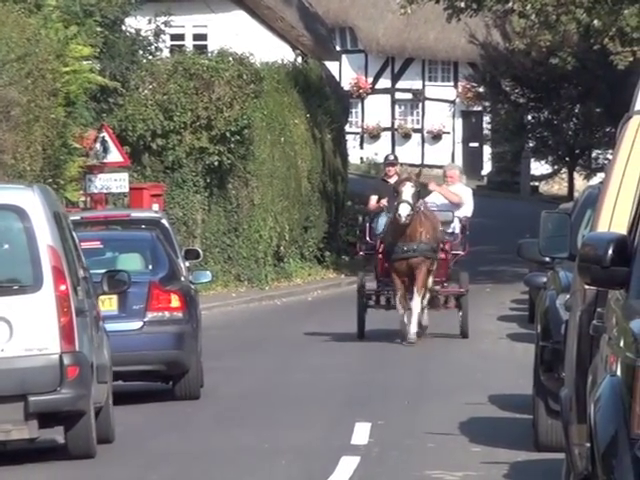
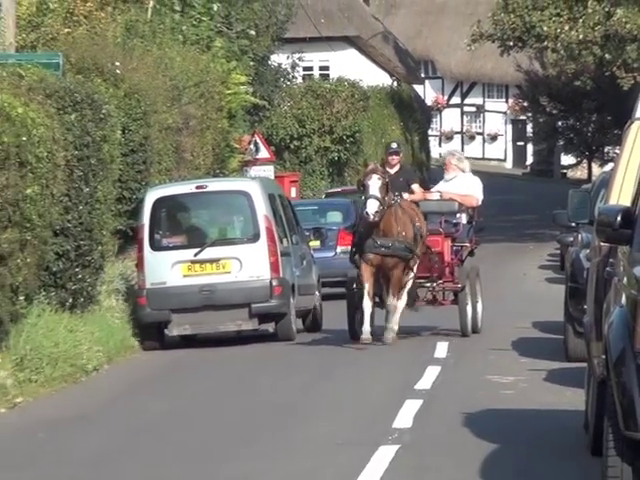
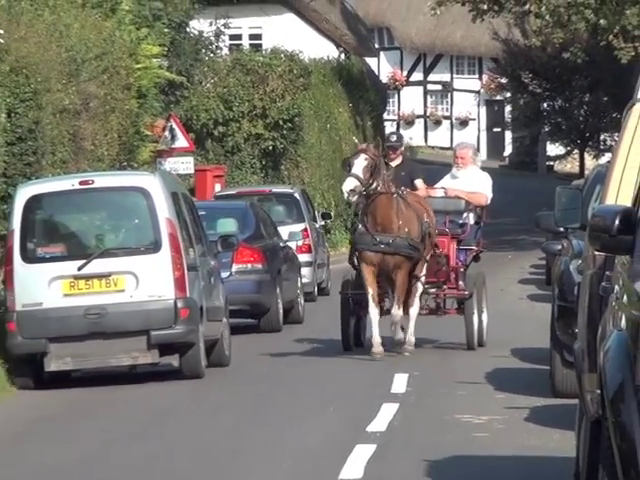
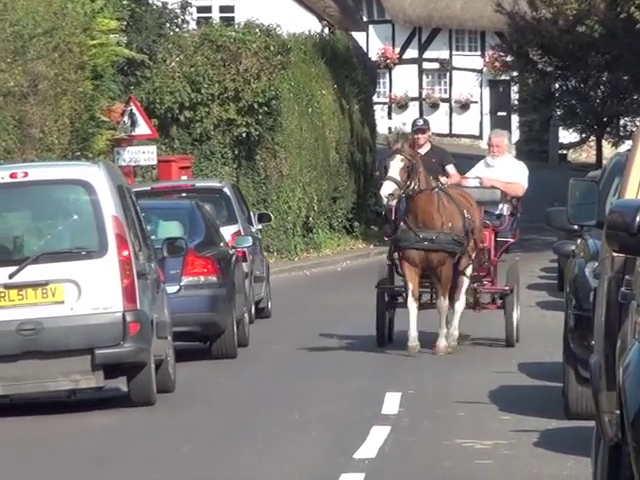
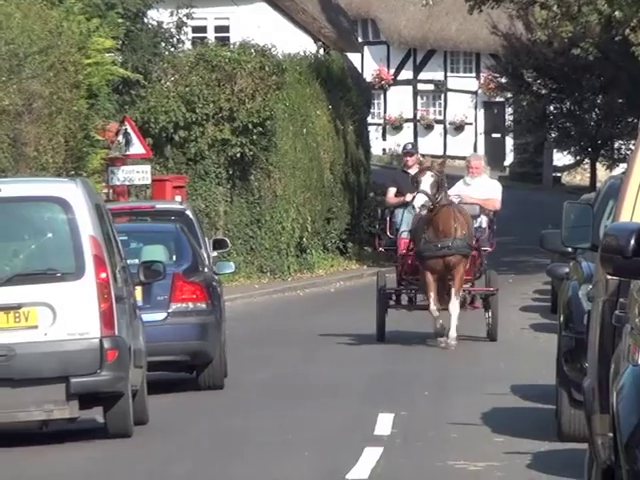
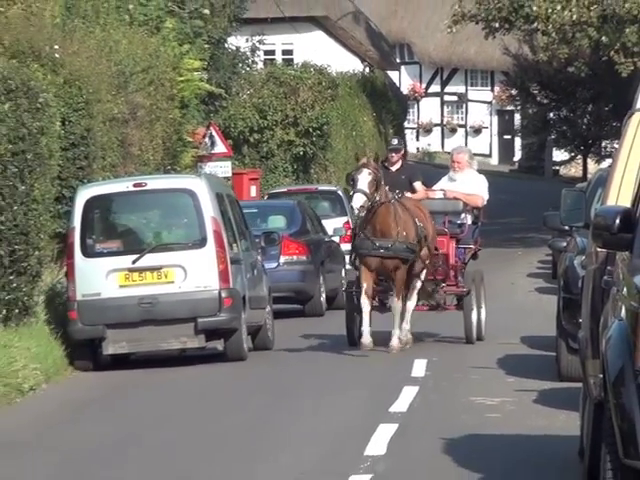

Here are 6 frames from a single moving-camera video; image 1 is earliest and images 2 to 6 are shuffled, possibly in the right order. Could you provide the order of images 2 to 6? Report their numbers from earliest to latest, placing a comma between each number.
5, 4, 3, 6, 2
